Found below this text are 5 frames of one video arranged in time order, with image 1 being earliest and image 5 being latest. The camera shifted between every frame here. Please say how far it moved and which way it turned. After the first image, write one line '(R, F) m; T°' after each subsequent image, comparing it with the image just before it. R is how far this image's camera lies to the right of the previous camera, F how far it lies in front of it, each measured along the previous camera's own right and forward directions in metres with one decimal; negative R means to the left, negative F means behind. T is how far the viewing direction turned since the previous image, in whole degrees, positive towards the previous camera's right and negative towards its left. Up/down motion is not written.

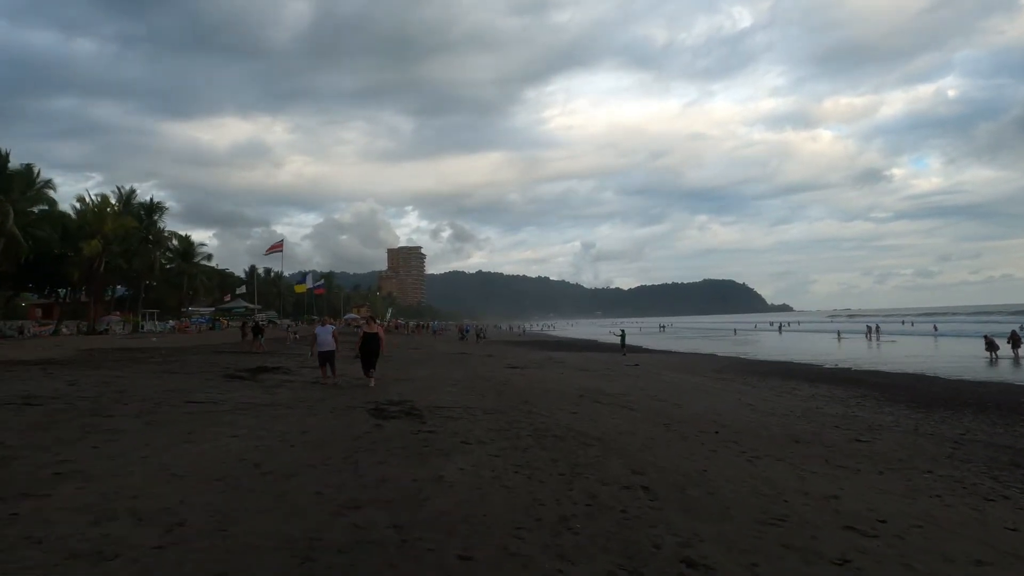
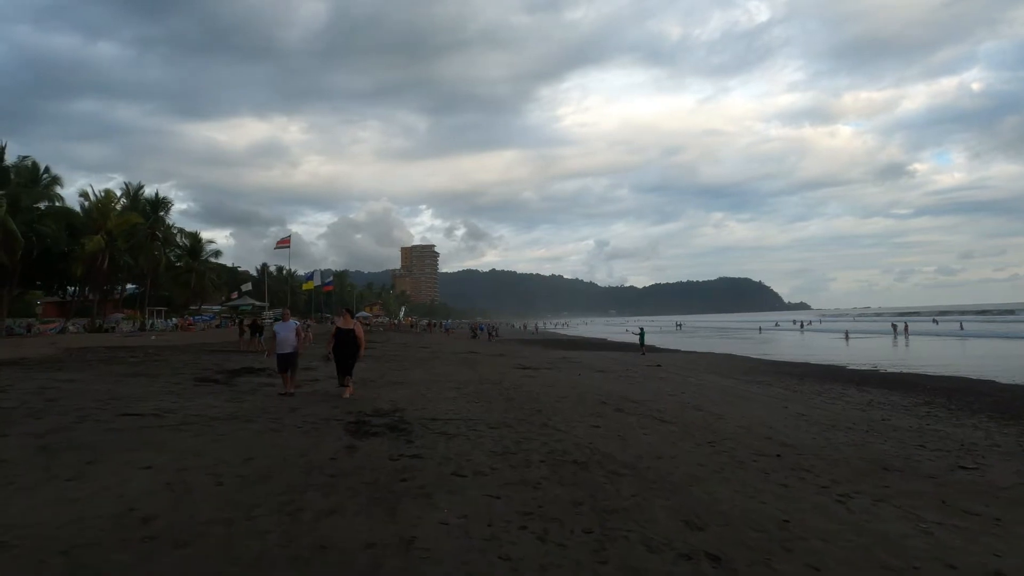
(+0.1, +1.9) m; -1°
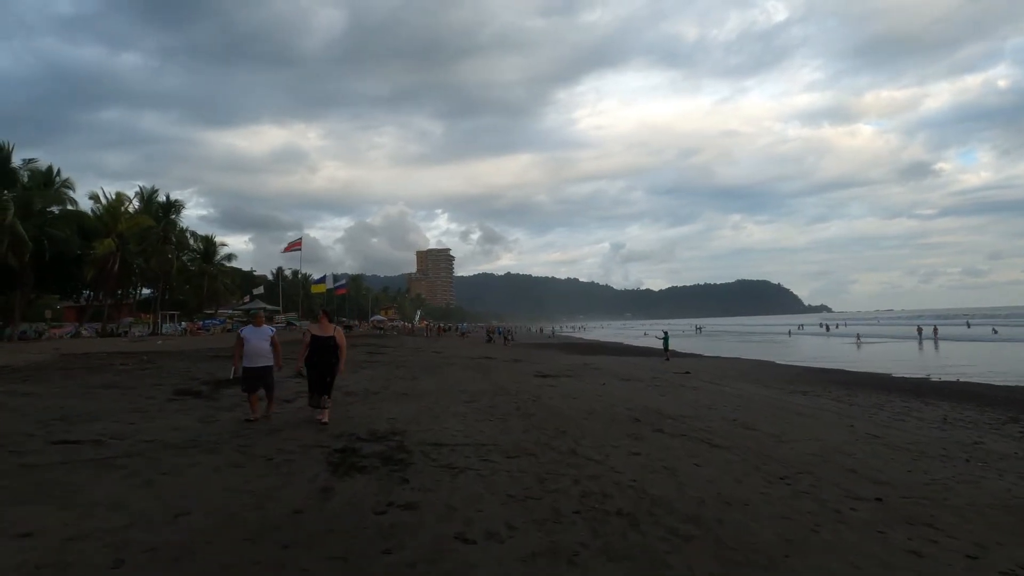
(-0.1, +1.6) m; -2°
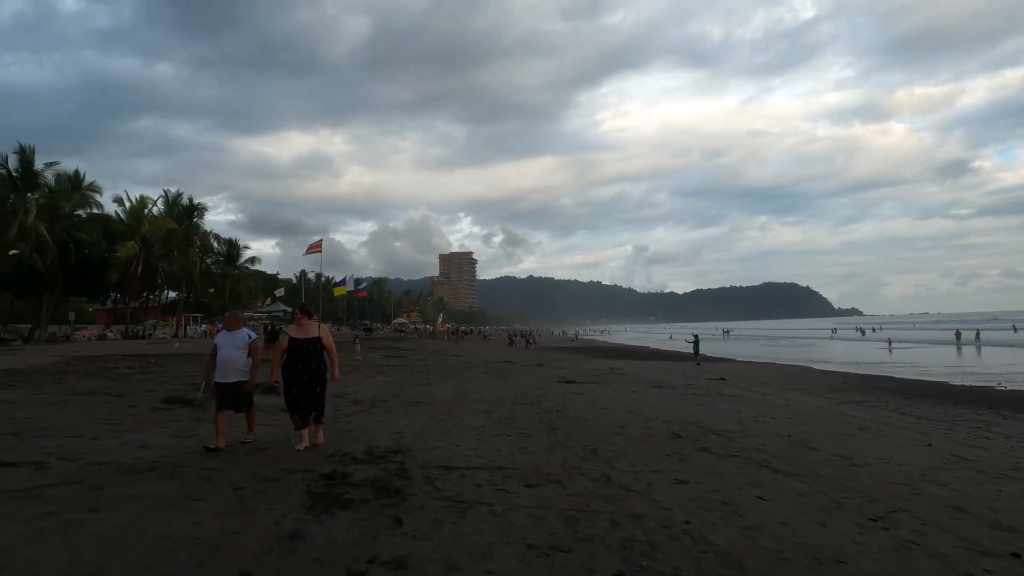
(0.0, +1.3) m; -2°
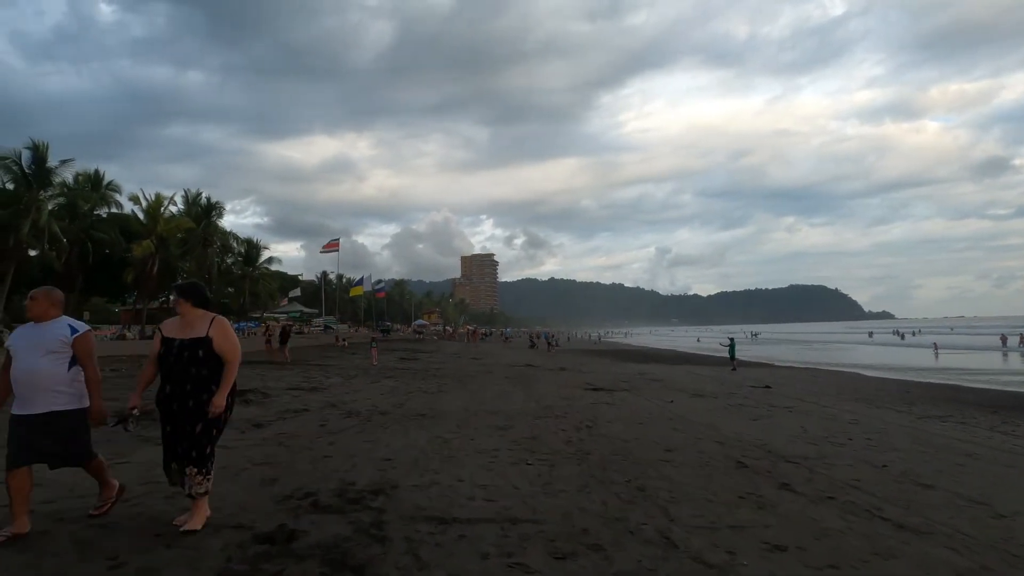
(0.0, +1.9) m; -2°
